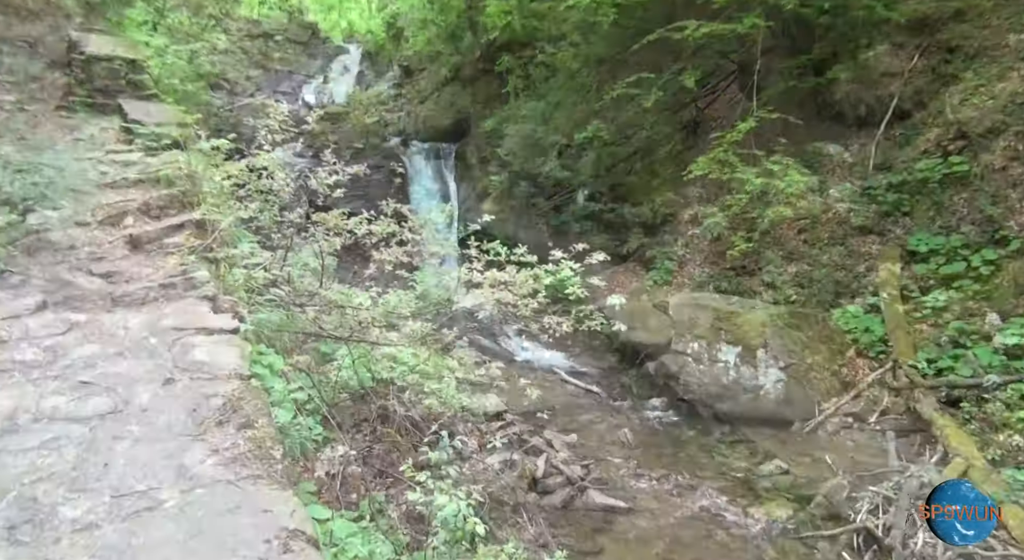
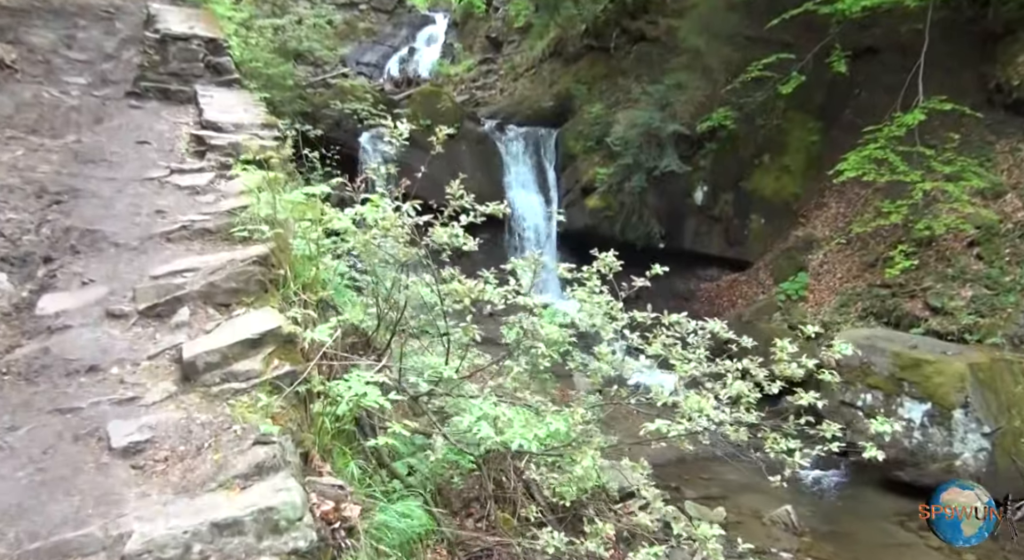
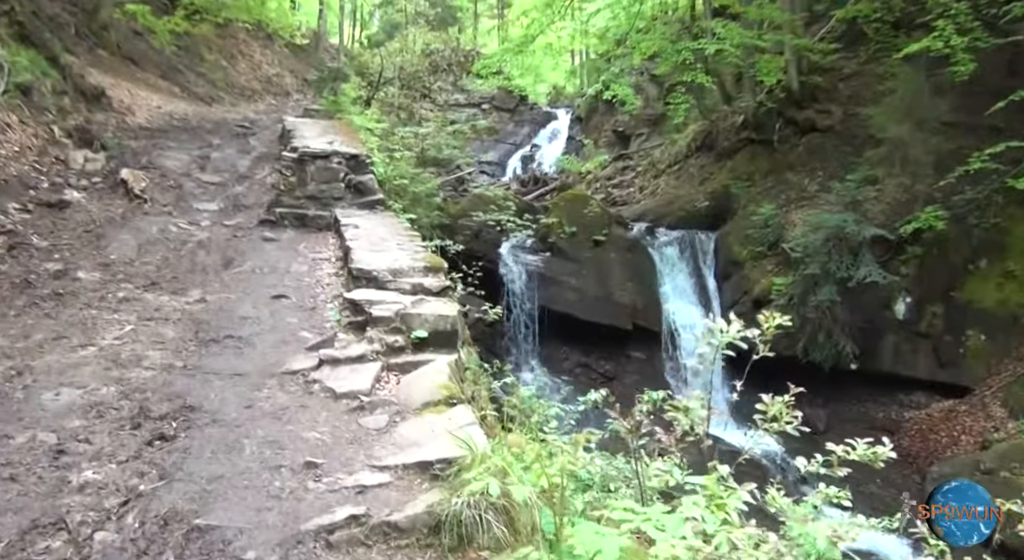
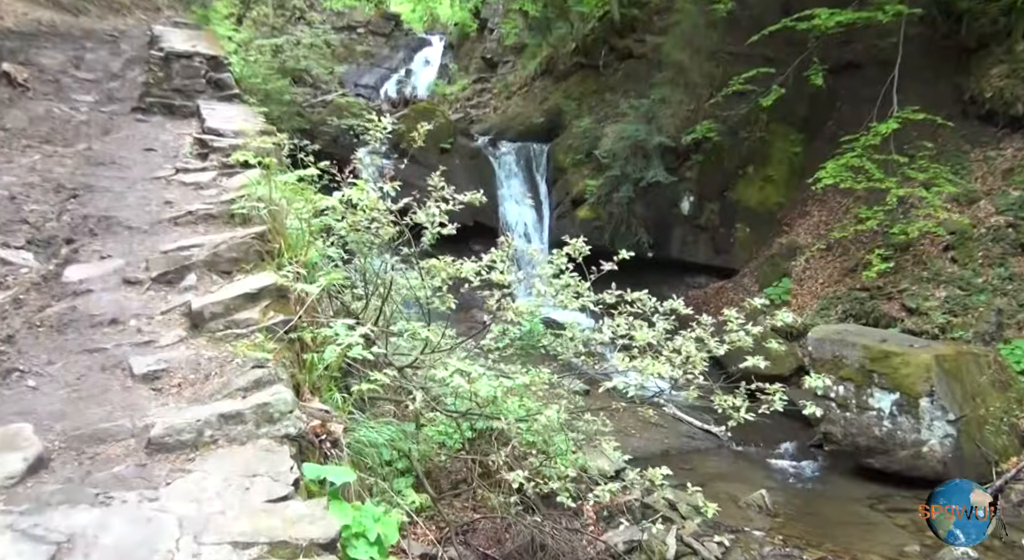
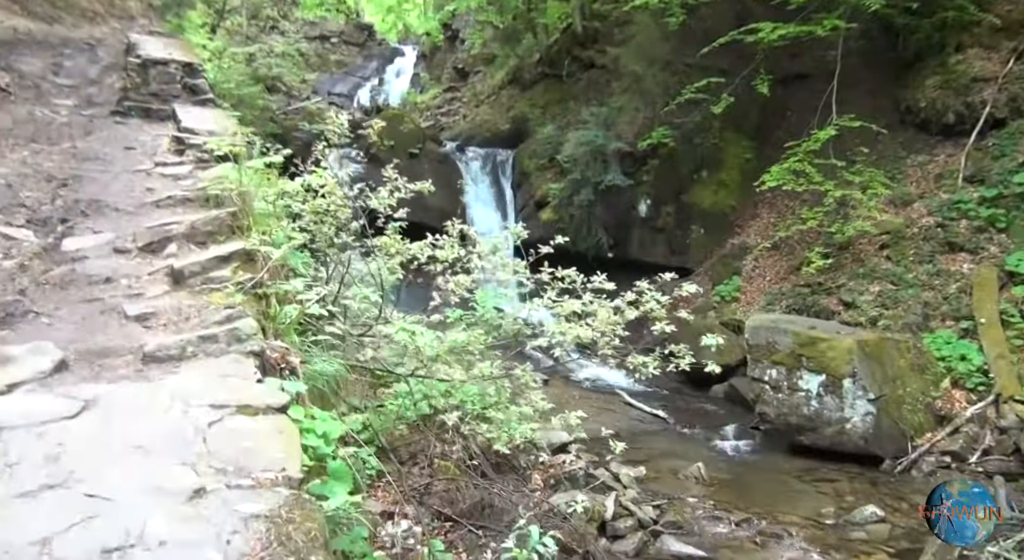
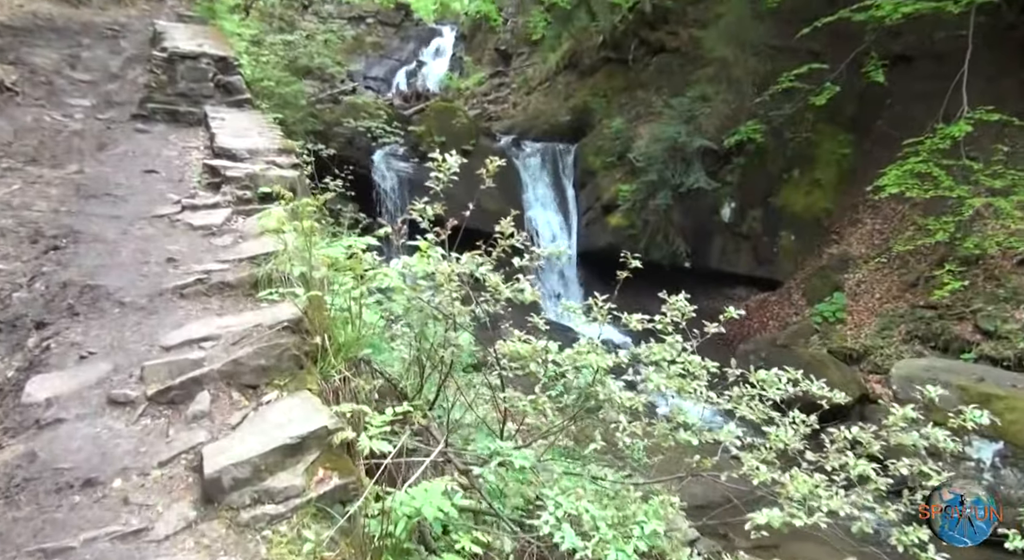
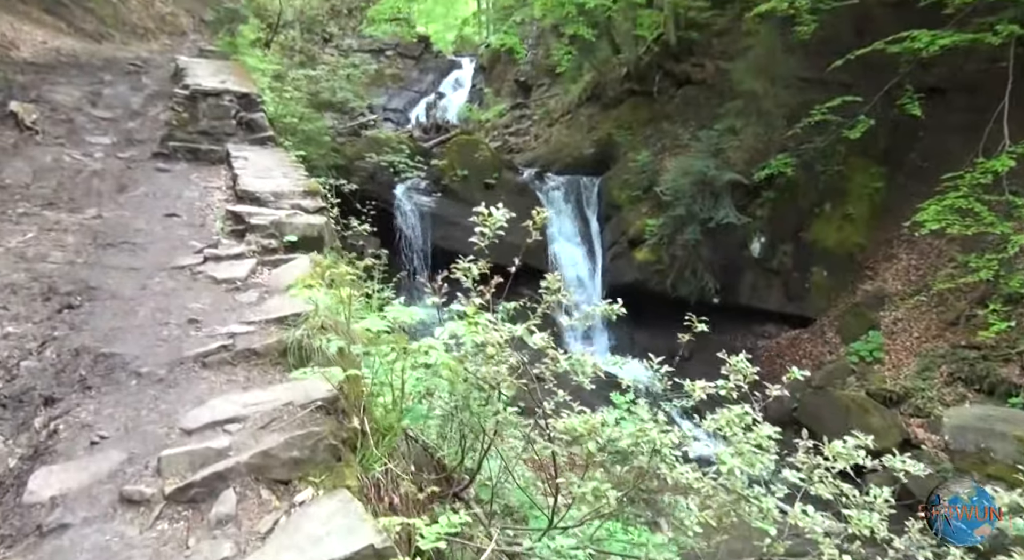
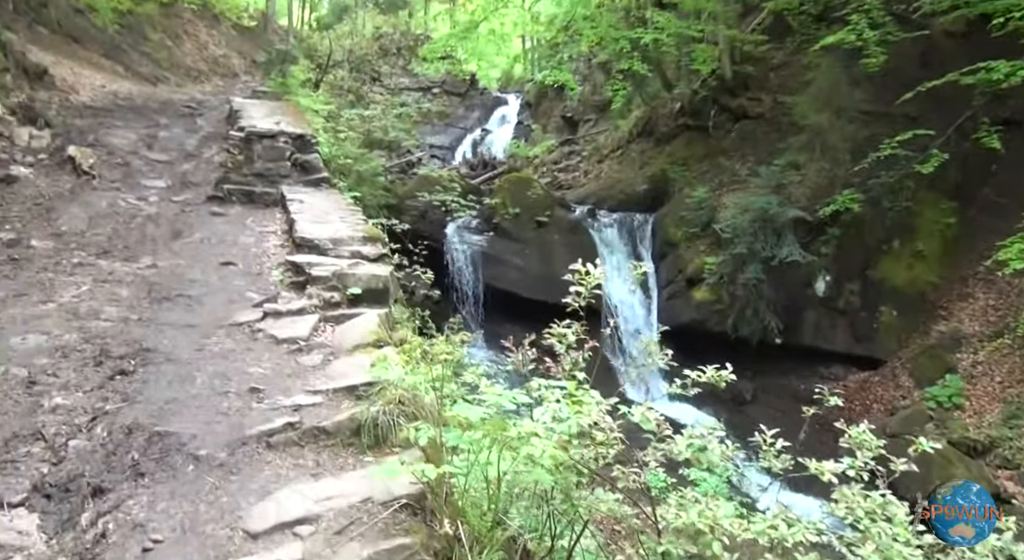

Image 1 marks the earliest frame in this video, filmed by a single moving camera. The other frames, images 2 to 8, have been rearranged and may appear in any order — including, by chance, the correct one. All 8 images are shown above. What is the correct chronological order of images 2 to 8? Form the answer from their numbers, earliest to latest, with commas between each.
5, 4, 2, 6, 7, 8, 3
